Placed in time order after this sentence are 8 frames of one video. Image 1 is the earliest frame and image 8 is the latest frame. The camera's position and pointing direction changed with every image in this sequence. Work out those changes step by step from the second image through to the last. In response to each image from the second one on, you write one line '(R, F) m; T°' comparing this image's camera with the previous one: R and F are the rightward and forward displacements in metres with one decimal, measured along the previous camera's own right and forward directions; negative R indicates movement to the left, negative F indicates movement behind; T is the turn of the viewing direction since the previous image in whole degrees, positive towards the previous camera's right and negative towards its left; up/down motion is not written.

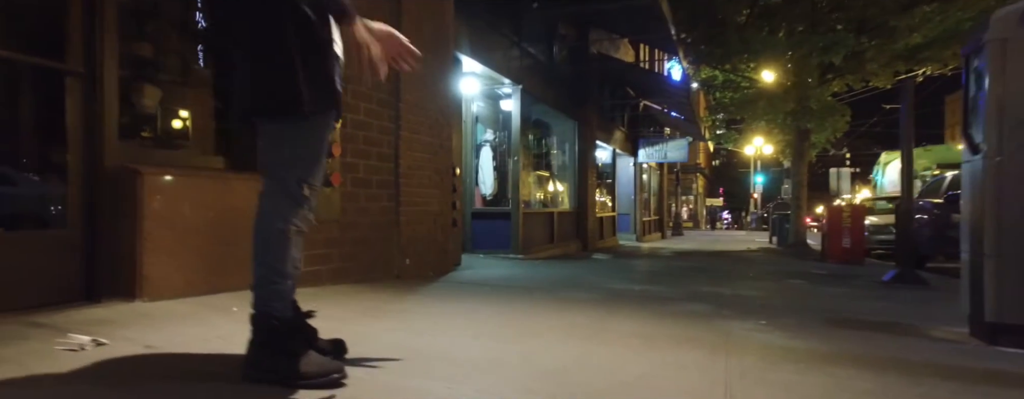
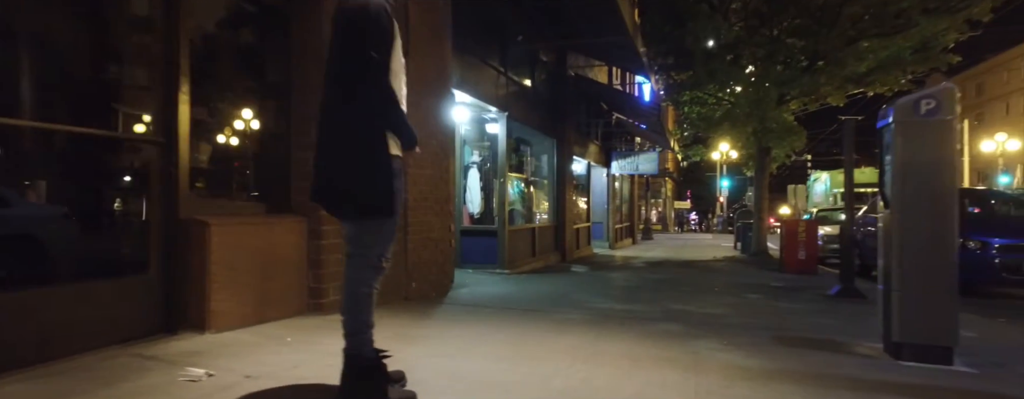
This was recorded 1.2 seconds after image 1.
(-0.3, -0.9) m; +2°
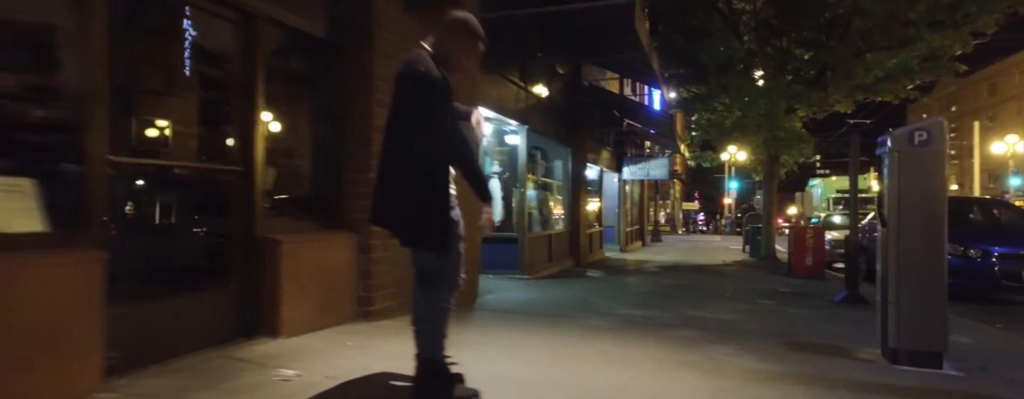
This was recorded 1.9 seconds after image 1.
(-0.2, -0.6) m; -1°
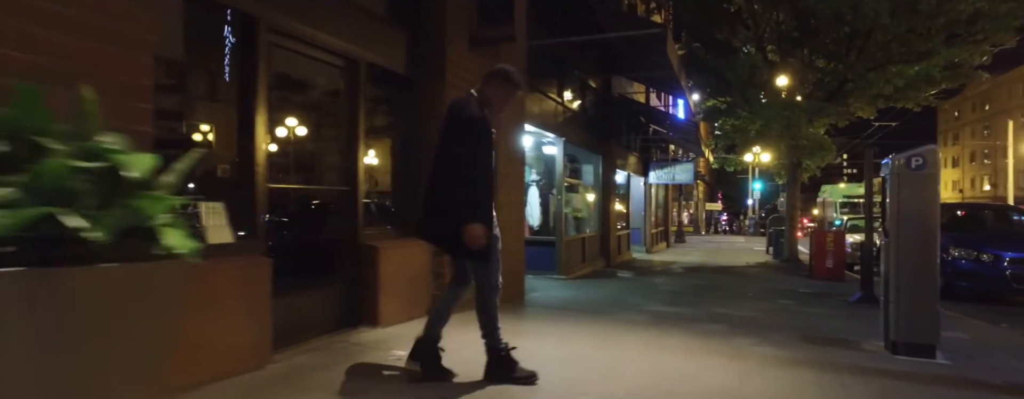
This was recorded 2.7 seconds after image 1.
(-0.3, -1.1) m; -2°
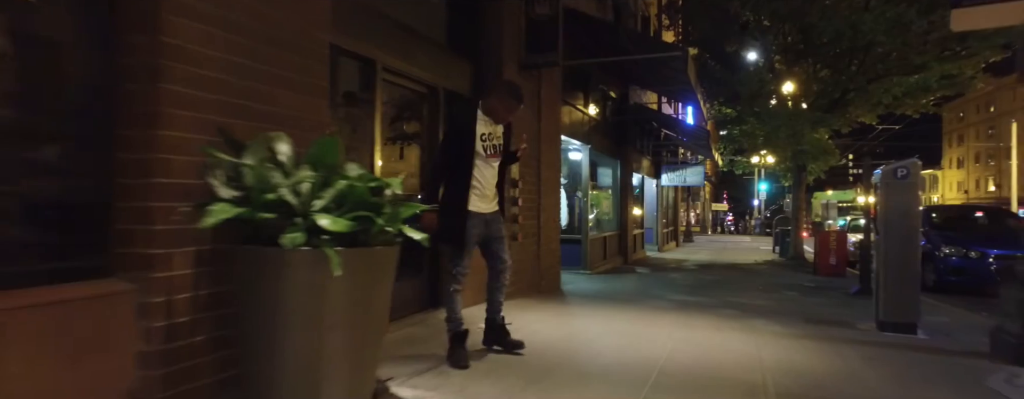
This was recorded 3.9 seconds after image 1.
(-0.5, -1.3) m; 0°
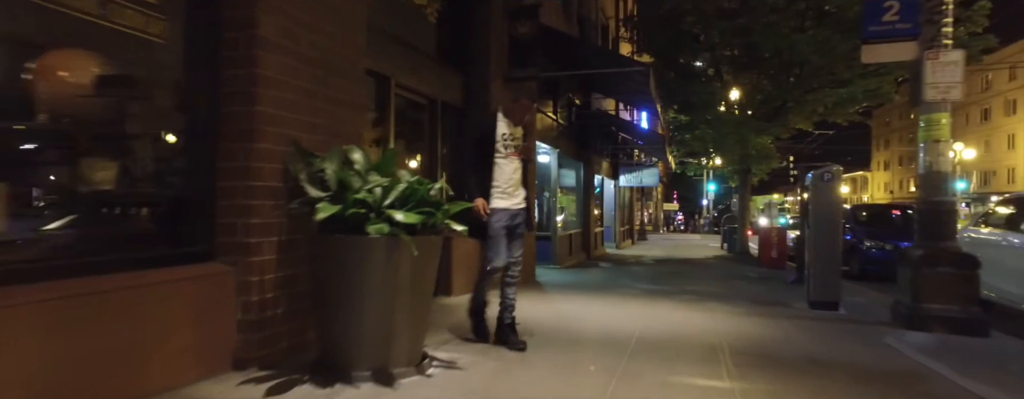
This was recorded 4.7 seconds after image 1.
(-0.4, -1.1) m; +4°
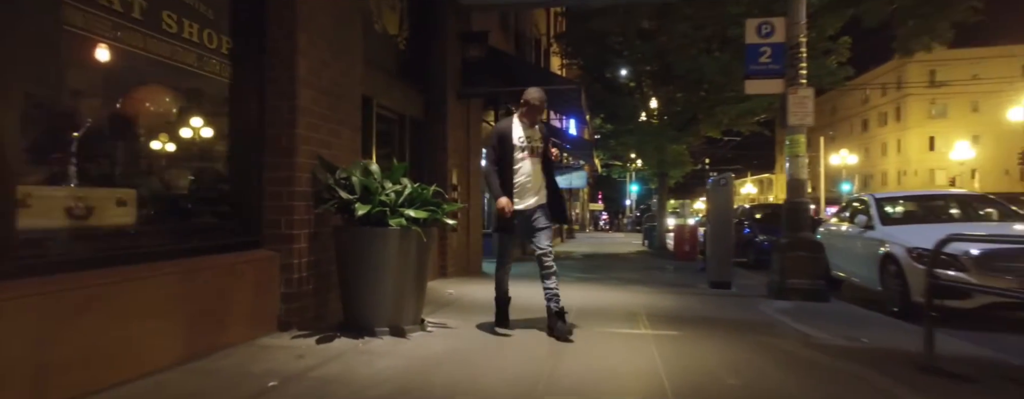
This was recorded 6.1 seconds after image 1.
(-0.4, -1.6) m; +6°
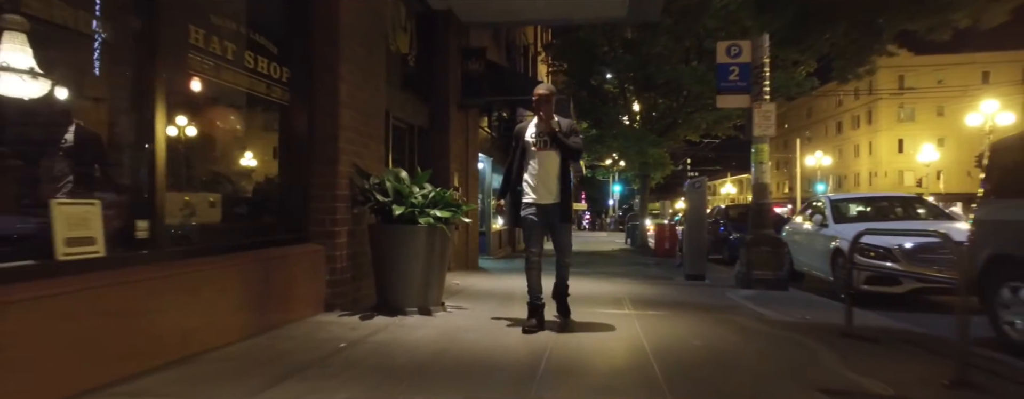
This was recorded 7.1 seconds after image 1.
(-0.3, -1.2) m; +1°
